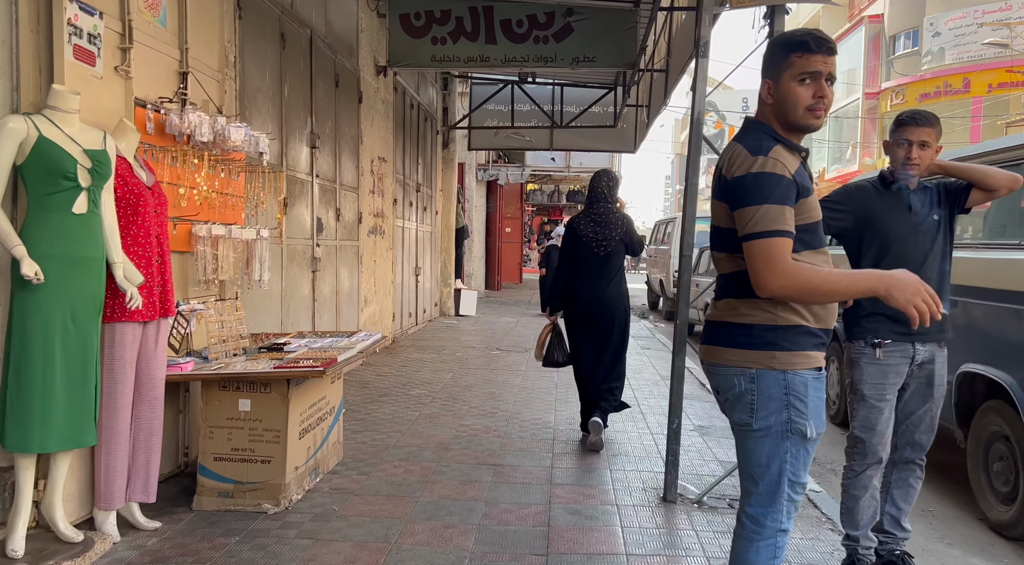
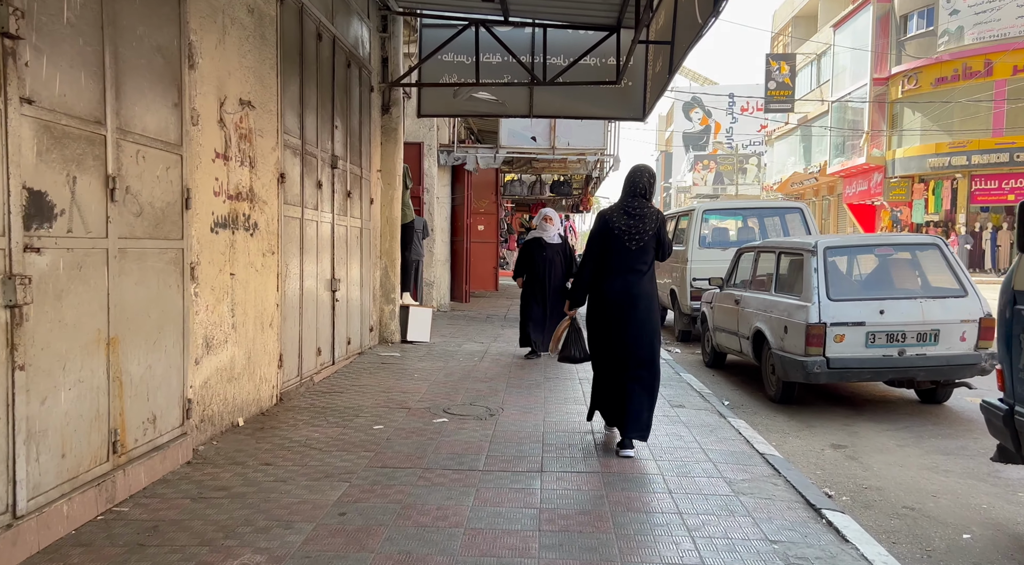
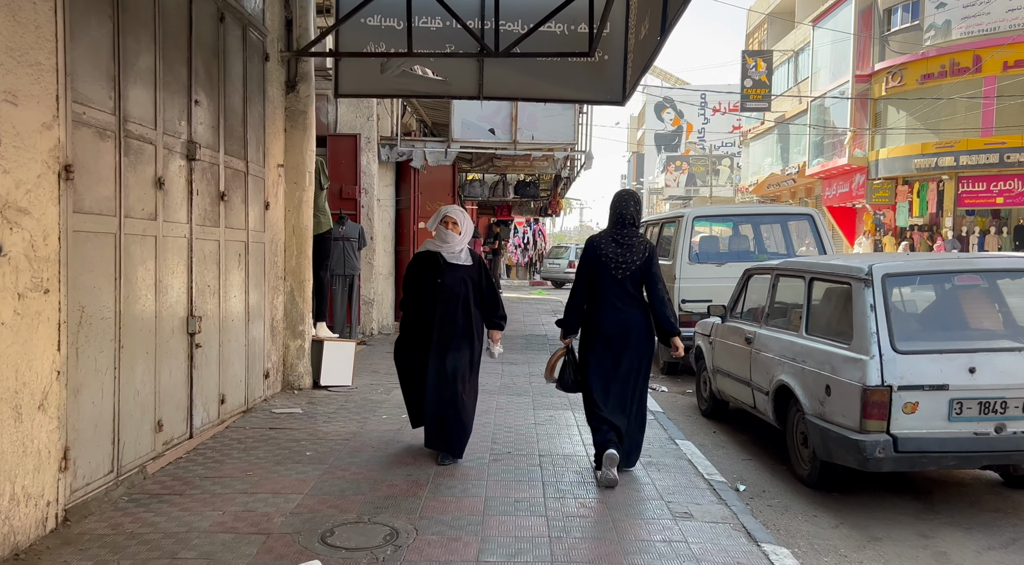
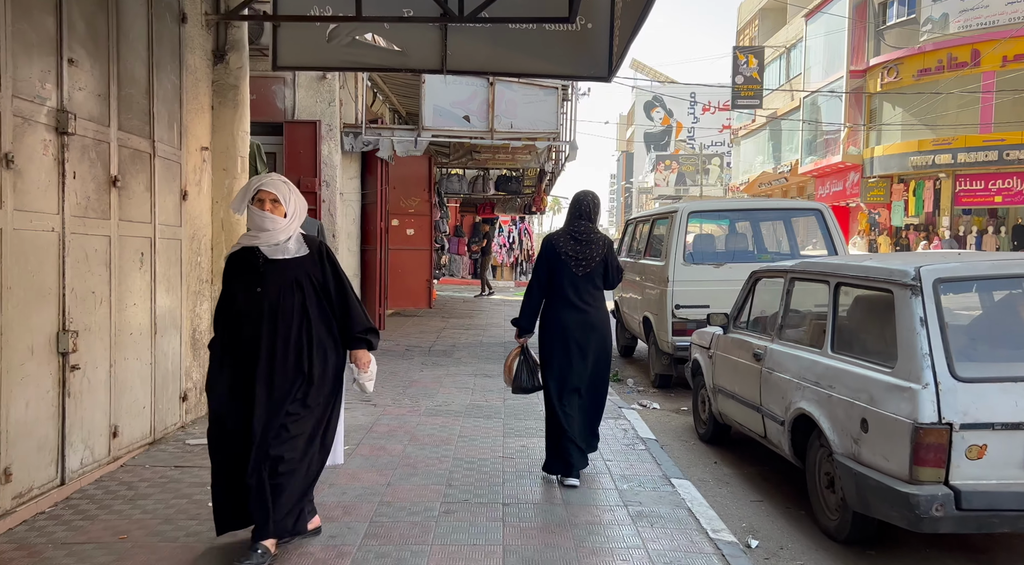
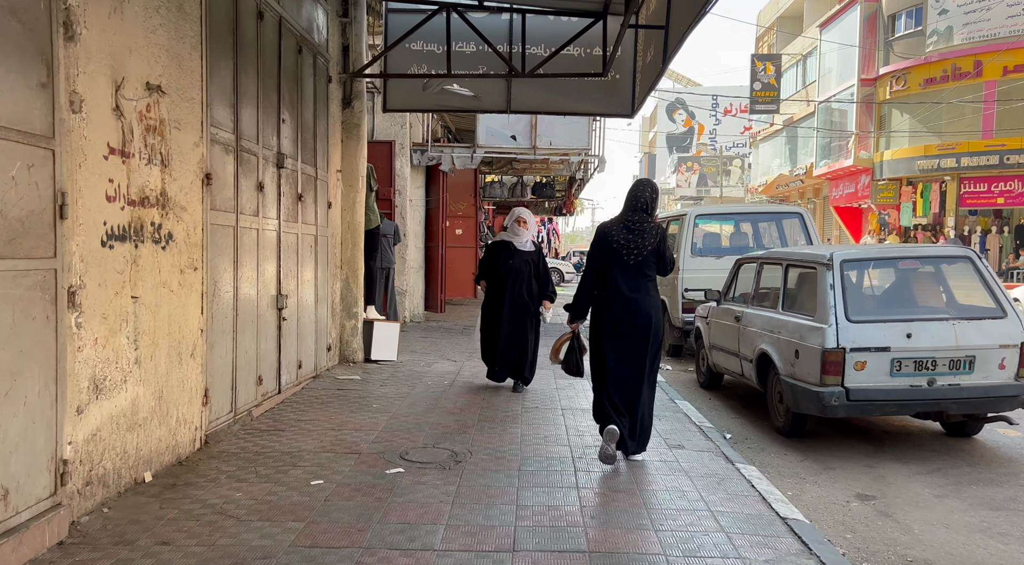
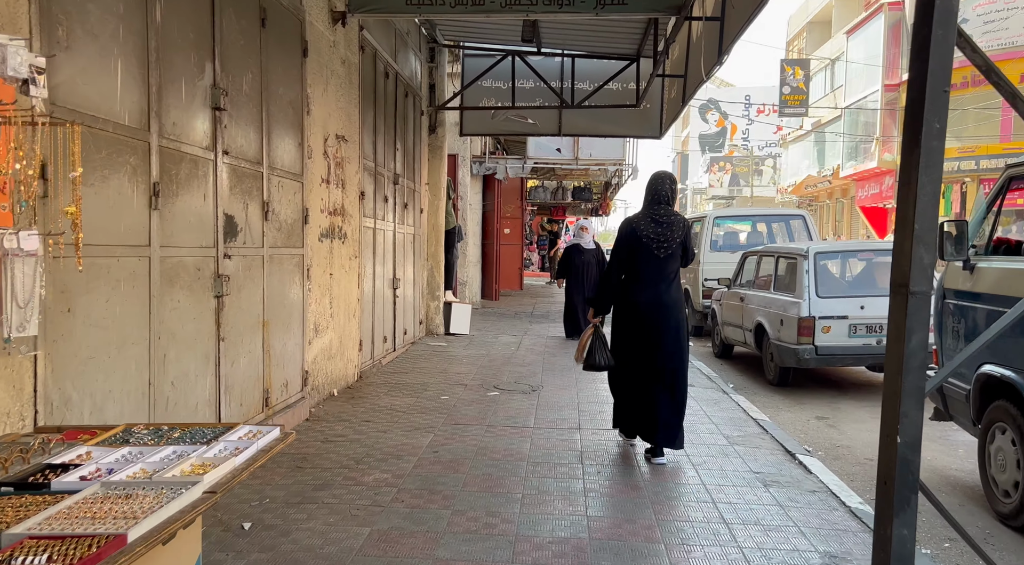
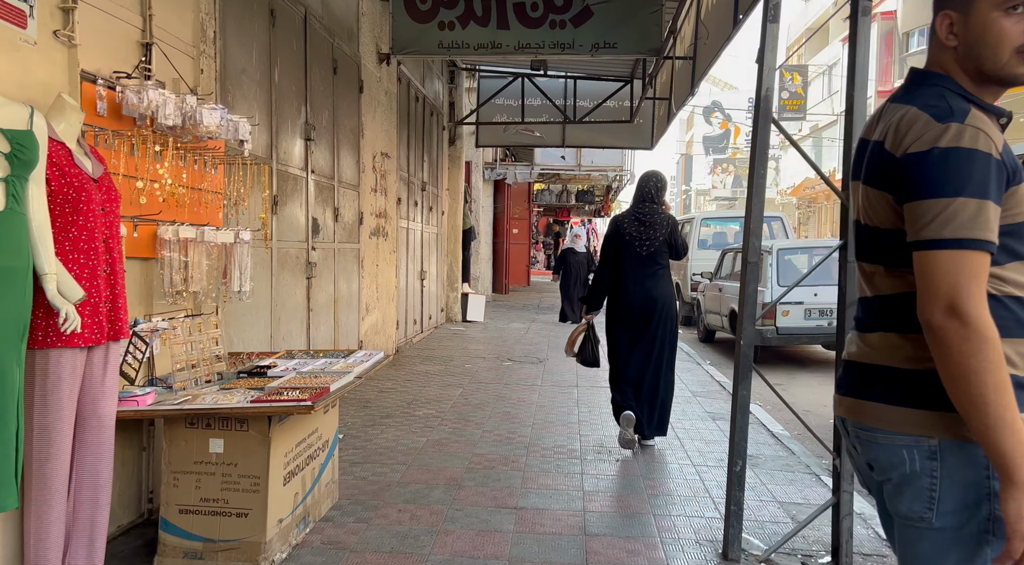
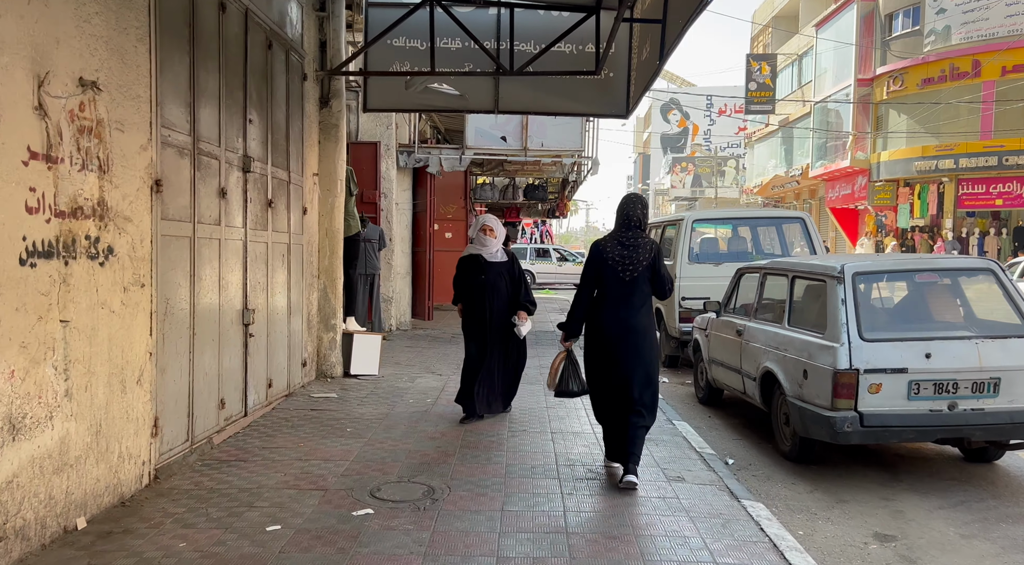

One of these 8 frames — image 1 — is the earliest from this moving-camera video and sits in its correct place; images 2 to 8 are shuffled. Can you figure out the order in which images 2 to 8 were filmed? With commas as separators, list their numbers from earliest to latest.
7, 6, 2, 5, 8, 3, 4
